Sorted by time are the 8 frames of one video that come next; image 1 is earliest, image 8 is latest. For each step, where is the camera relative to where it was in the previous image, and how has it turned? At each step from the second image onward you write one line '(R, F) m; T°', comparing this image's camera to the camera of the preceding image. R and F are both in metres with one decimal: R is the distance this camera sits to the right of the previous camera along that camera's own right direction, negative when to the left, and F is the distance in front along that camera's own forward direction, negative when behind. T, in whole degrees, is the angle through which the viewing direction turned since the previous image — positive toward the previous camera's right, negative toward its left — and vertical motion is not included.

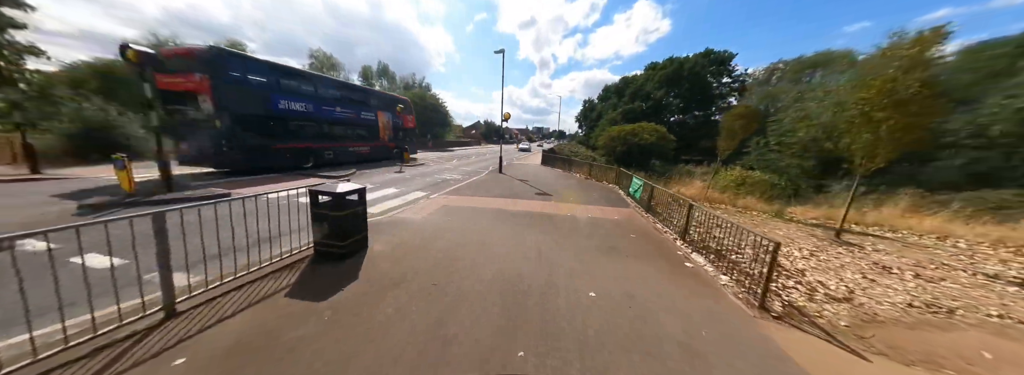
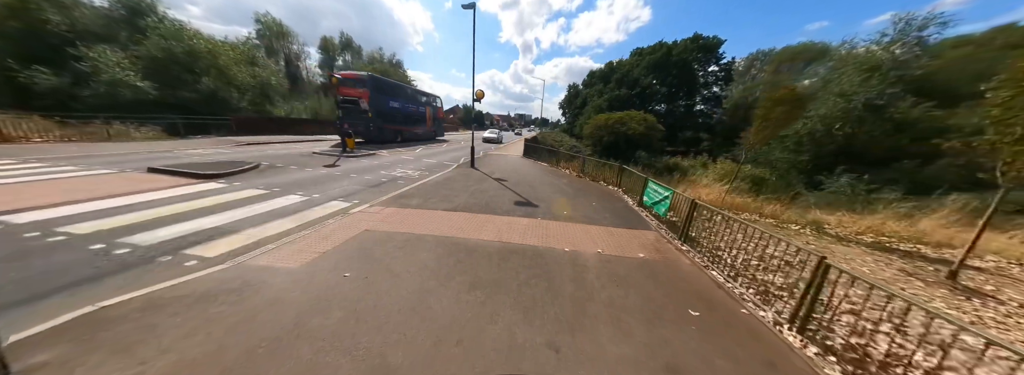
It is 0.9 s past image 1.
(+0.4, +2.9) m; +4°
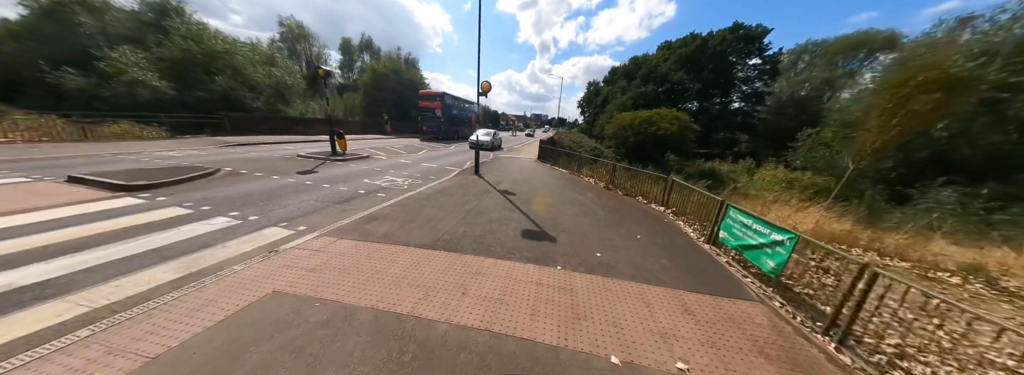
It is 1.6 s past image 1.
(+0.1, +2.1) m; -4°
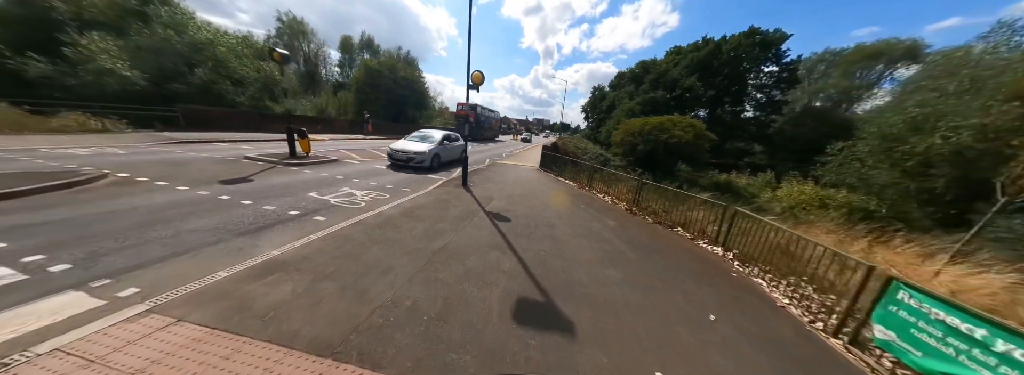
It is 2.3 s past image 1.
(+0.2, +2.0) m; 0°
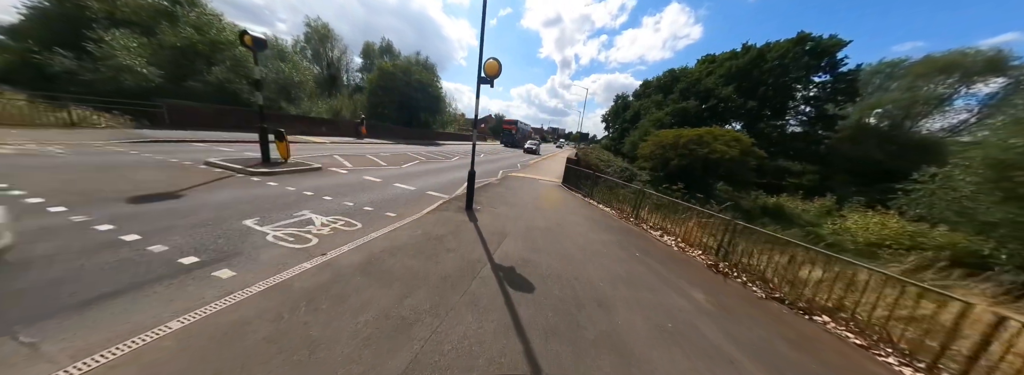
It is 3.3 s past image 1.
(-0.2, +2.0) m; -3°
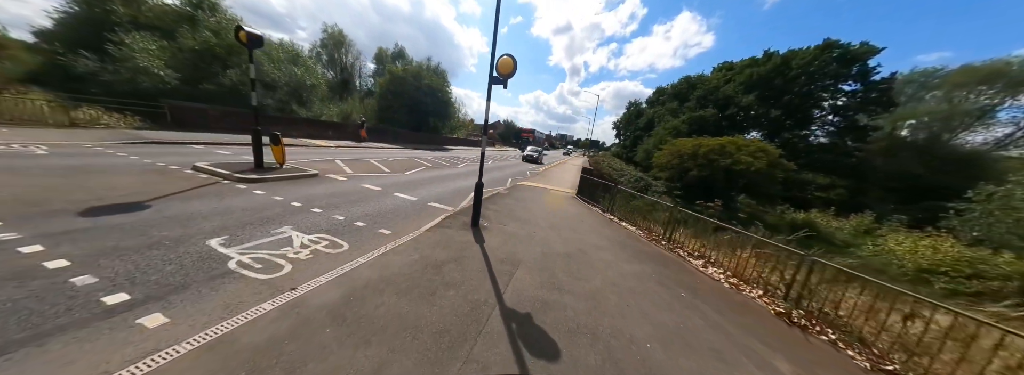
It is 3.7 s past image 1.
(-0.2, +0.8) m; -2°
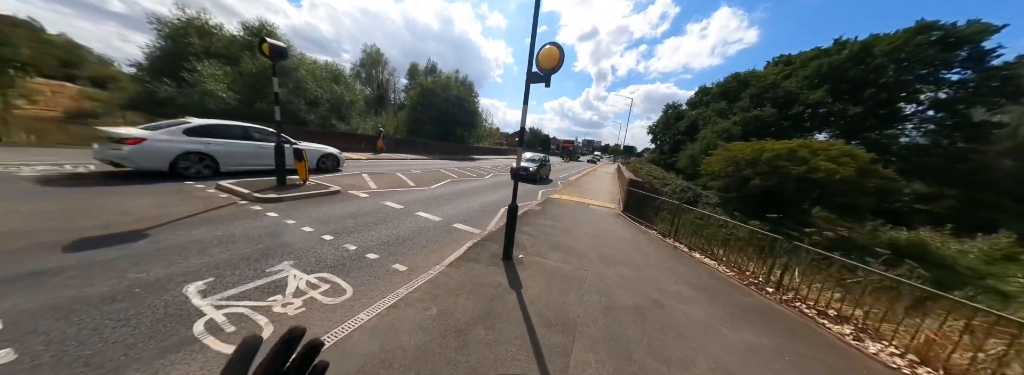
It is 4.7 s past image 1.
(-0.3, +1.1) m; -6°
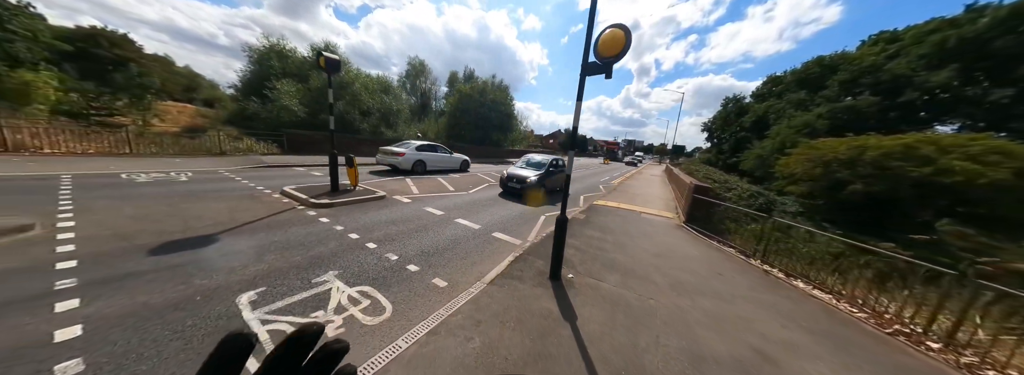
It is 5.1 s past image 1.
(-0.3, +0.5) m; -8°
